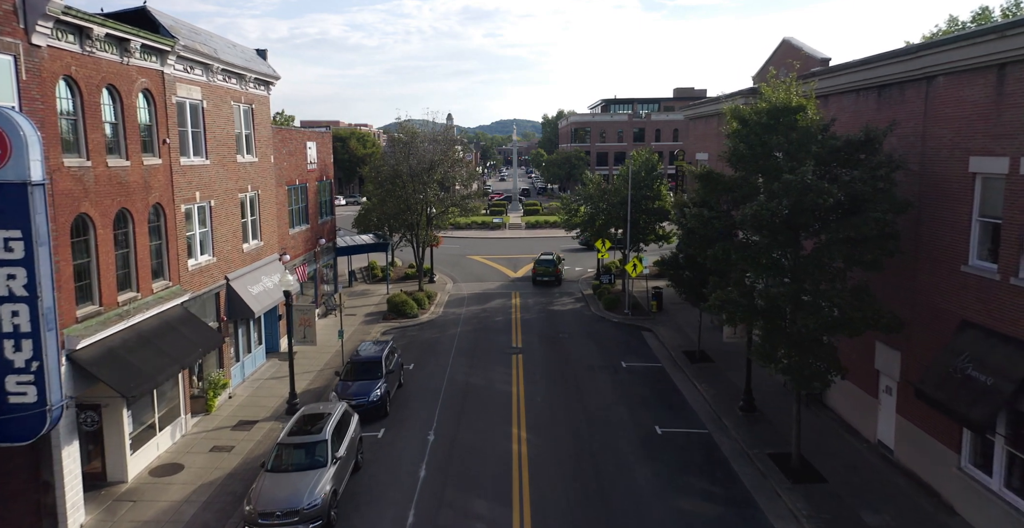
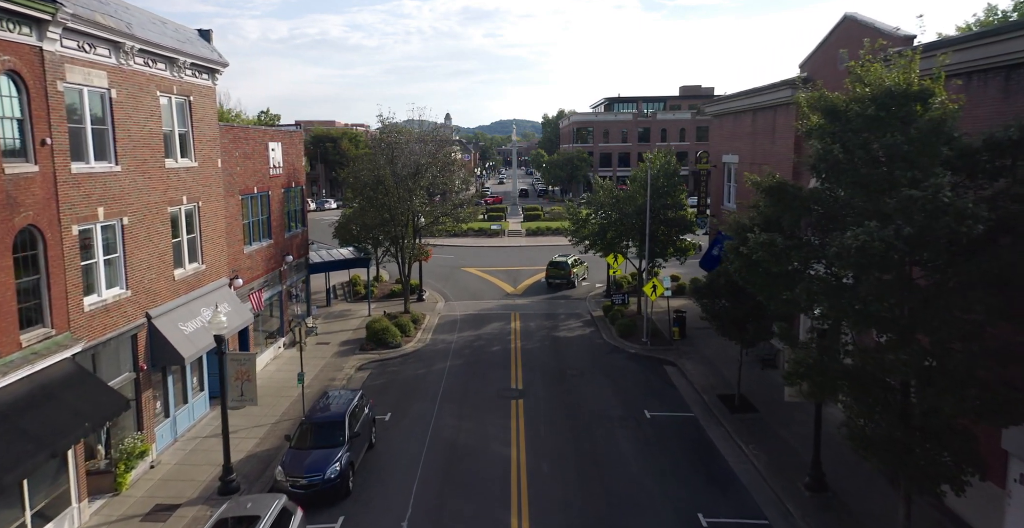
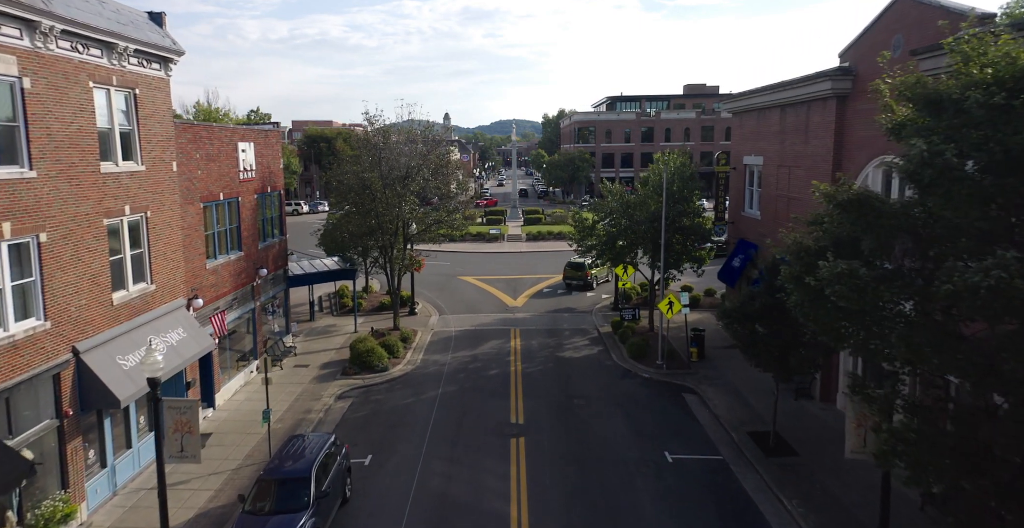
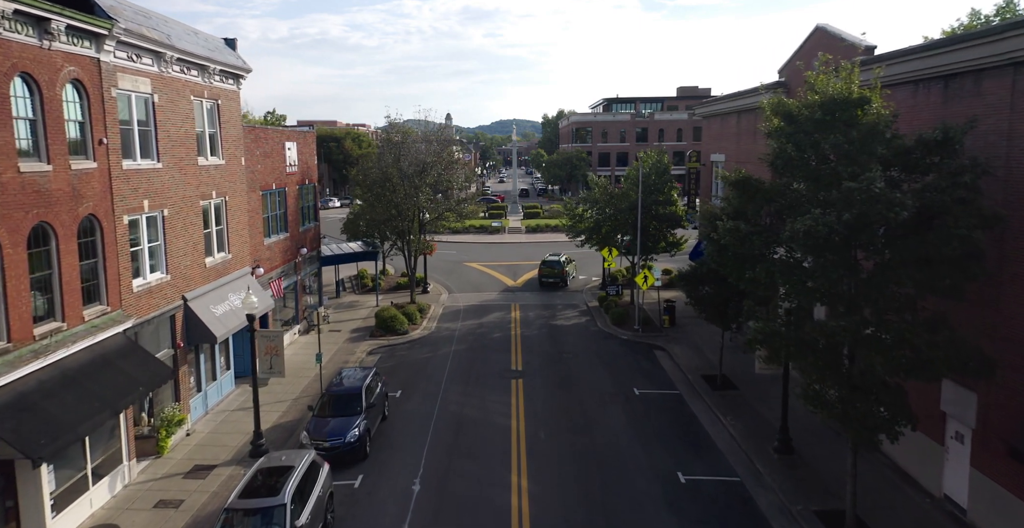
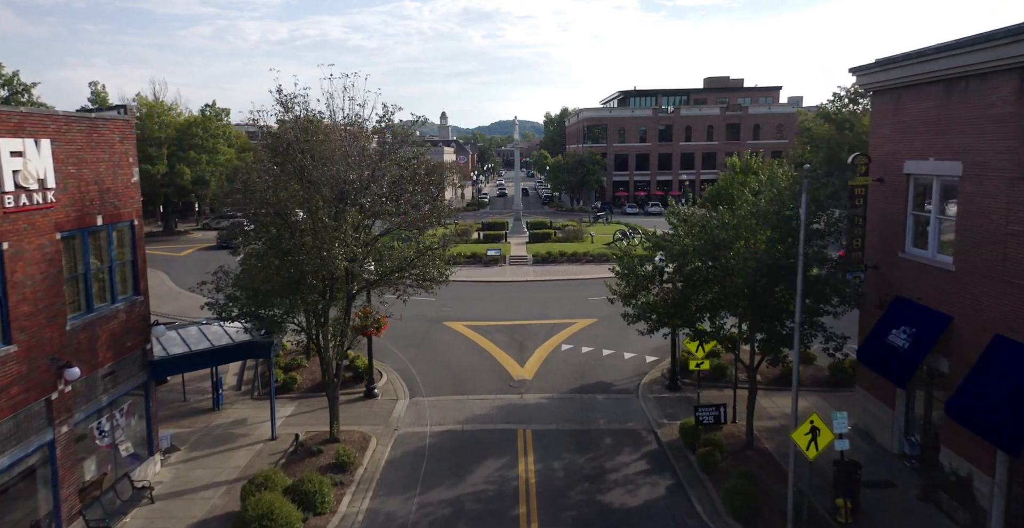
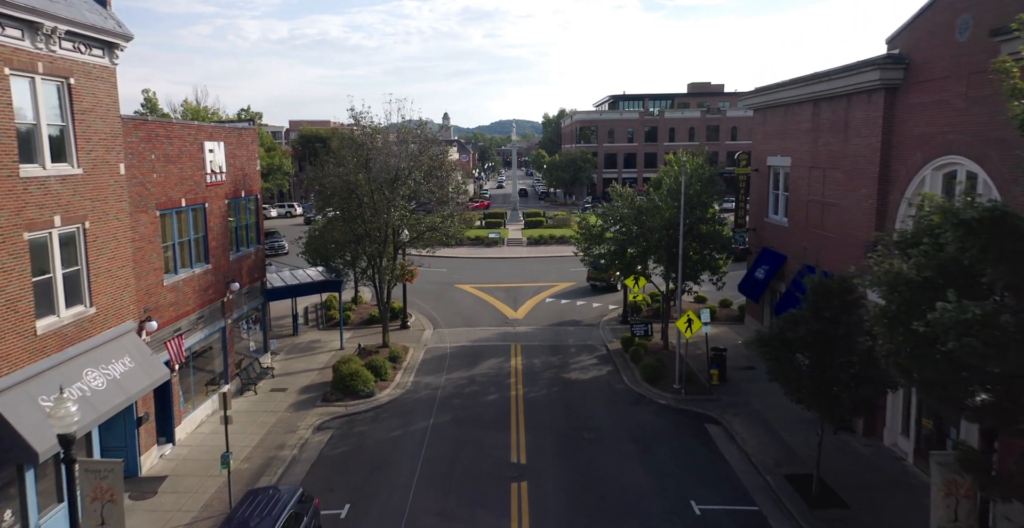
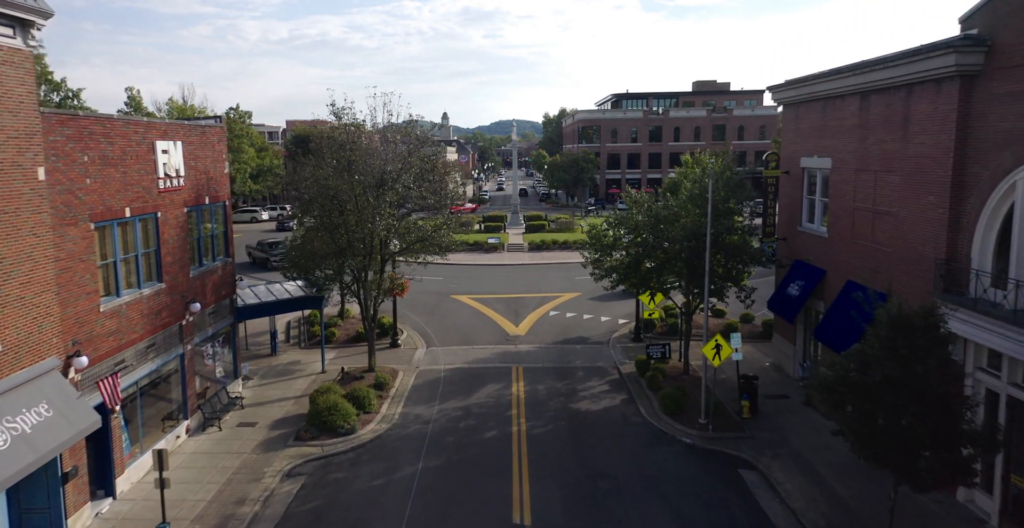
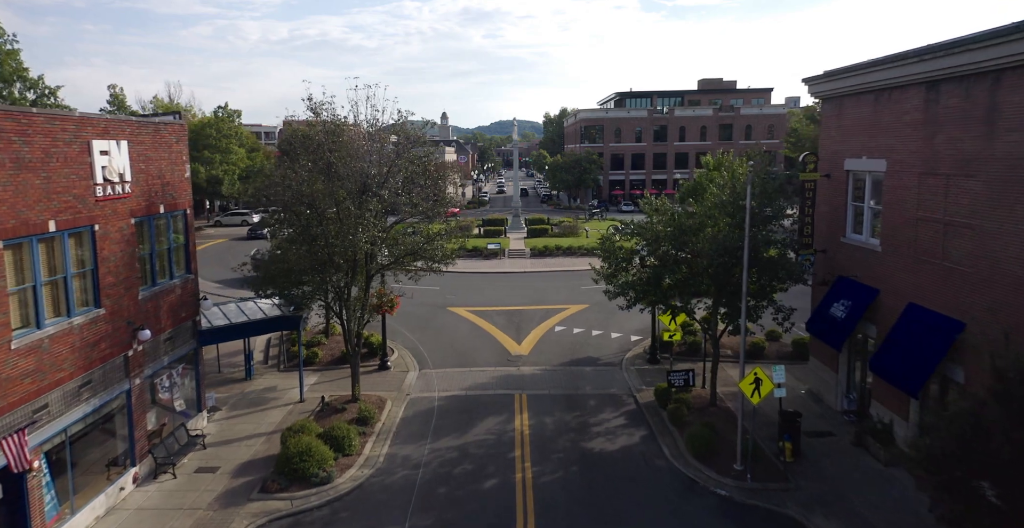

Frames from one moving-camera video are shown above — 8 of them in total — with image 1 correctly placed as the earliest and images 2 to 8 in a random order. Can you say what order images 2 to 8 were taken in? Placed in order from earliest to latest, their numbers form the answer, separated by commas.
4, 2, 3, 6, 7, 8, 5
